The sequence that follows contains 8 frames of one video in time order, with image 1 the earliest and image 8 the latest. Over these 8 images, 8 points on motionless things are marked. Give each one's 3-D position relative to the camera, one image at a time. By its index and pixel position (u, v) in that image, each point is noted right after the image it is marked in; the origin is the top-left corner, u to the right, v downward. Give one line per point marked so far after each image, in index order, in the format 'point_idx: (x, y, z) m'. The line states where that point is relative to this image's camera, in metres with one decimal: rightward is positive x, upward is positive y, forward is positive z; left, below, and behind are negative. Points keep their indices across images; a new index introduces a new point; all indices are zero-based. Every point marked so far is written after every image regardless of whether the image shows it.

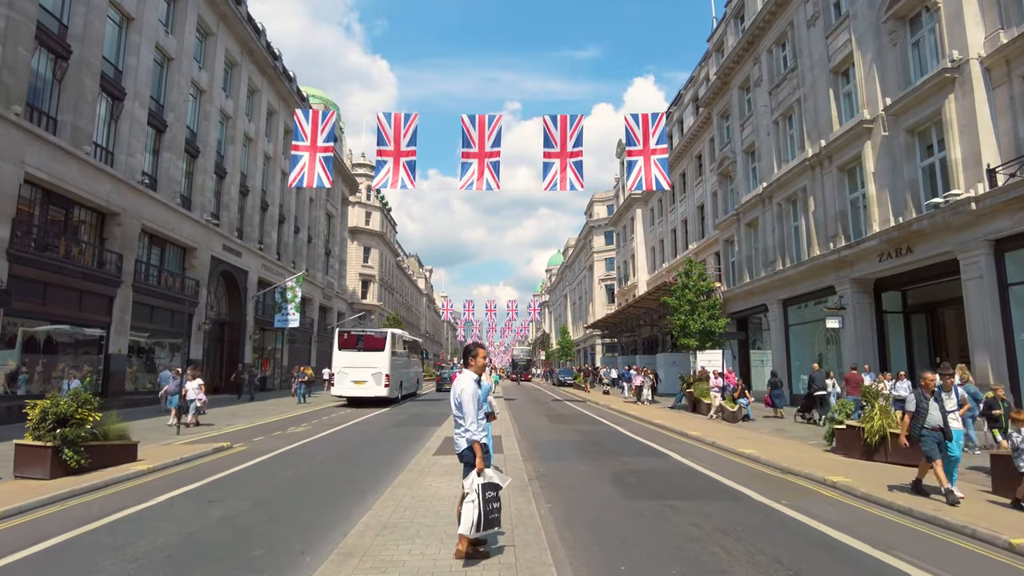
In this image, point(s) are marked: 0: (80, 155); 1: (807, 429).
0: (-11.7, +3.6, +19.8) m
1: (+6.7, -3.2, +16.7) m
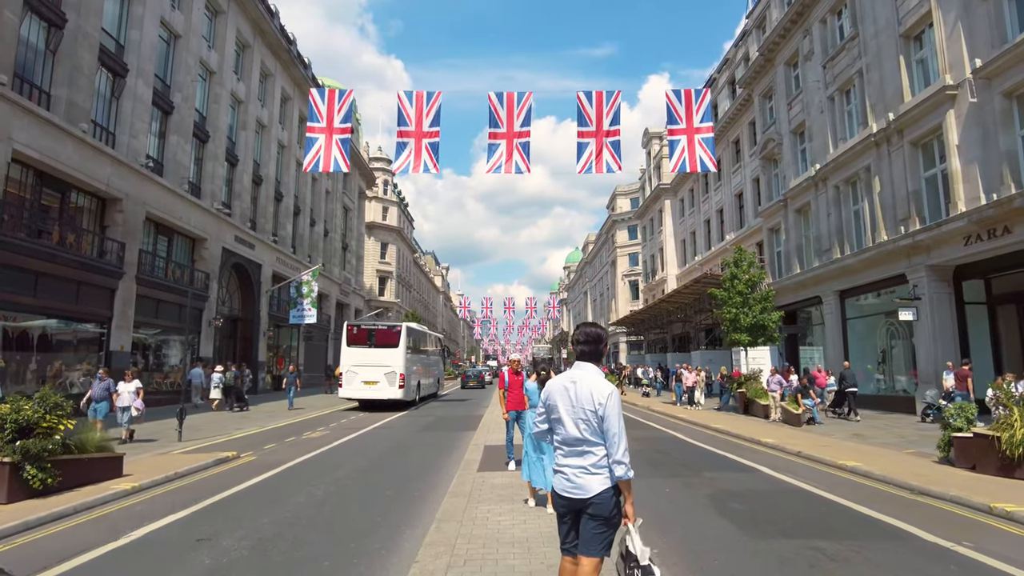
0: (-10.8, +3.8, +18.1) m
1: (+7.6, -2.9, +14.7) m
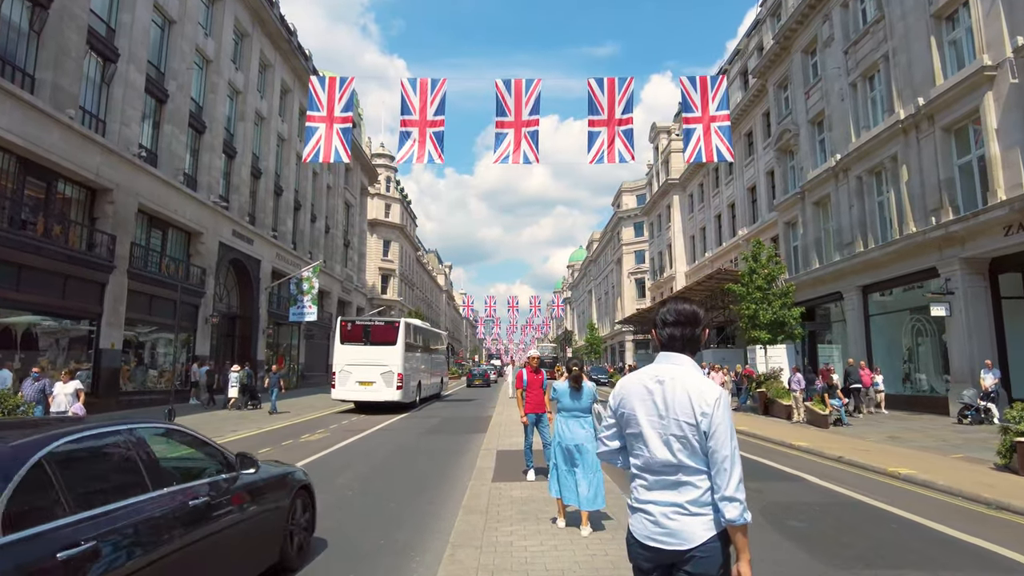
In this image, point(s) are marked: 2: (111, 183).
0: (-10.5, +4.0, +17.2) m
1: (+7.8, -2.8, +13.7) m
2: (-10.7, +2.8, +19.6) m
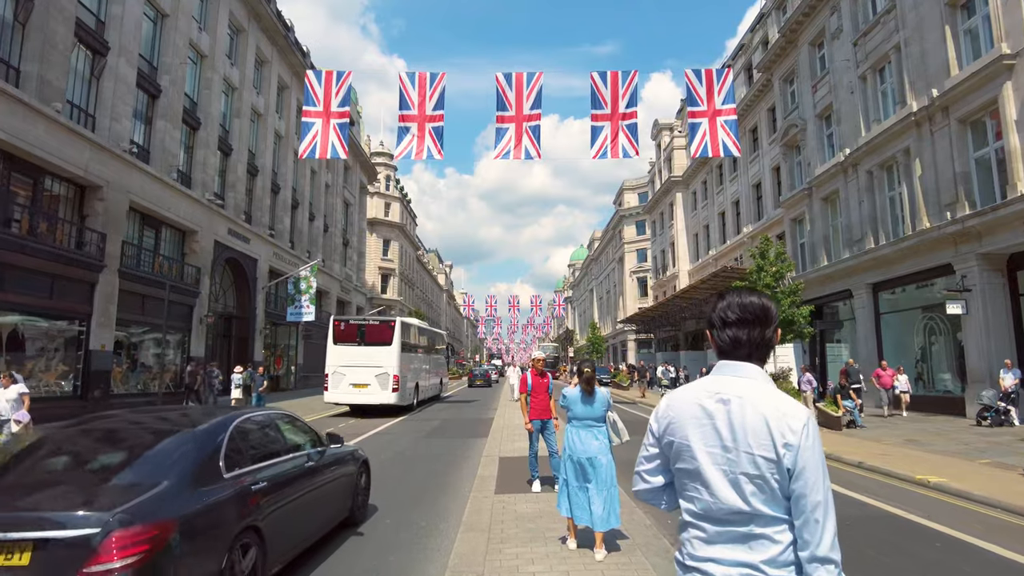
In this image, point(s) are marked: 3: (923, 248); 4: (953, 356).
0: (-10.5, +4.0, +16.6) m
1: (+7.9, -2.7, +13.1) m
2: (-10.7, +2.8, +19.1) m
3: (+10.4, +1.0, +18.6) m
4: (+11.0, -1.7, +18.2) m
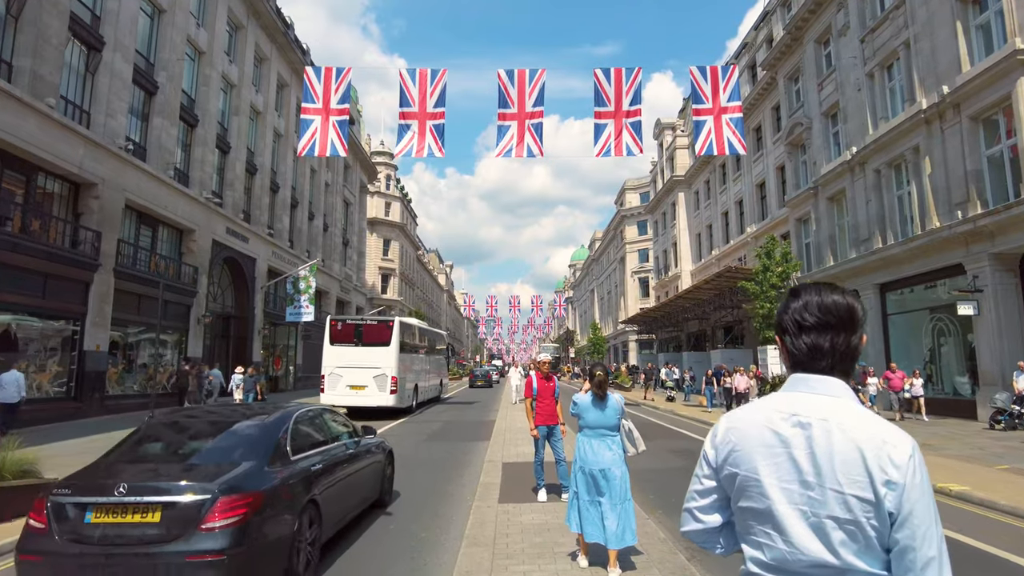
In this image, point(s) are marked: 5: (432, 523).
0: (-10.5, +4.0, +16.3) m
1: (+7.9, -2.7, +12.8) m
2: (-10.6, +2.8, +18.8) m
3: (+10.5, +1.0, +18.2) m
4: (+11.0, -1.7, +17.9) m
5: (-0.7, -2.1, +6.7) m
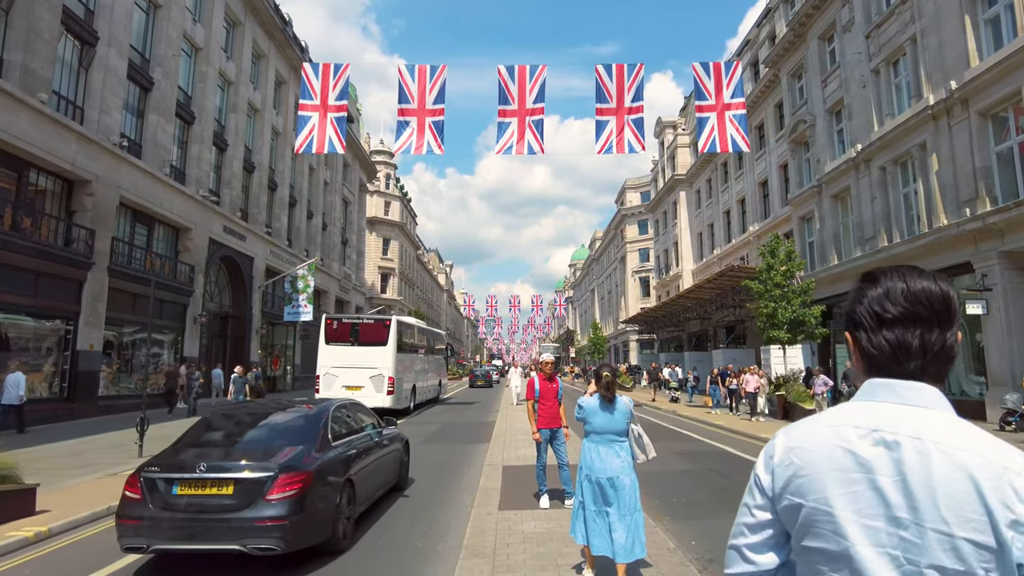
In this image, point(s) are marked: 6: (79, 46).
0: (-10.4, +4.0, +16.0) m
1: (+7.9, -2.7, +12.5) m
2: (-10.6, +2.9, +18.5) m
3: (+10.5, +1.0, +17.9) m
4: (+11.0, -1.7, +17.6) m
5: (-0.7, -2.1, +6.4) m
6: (-10.9, +6.1, +18.5) m
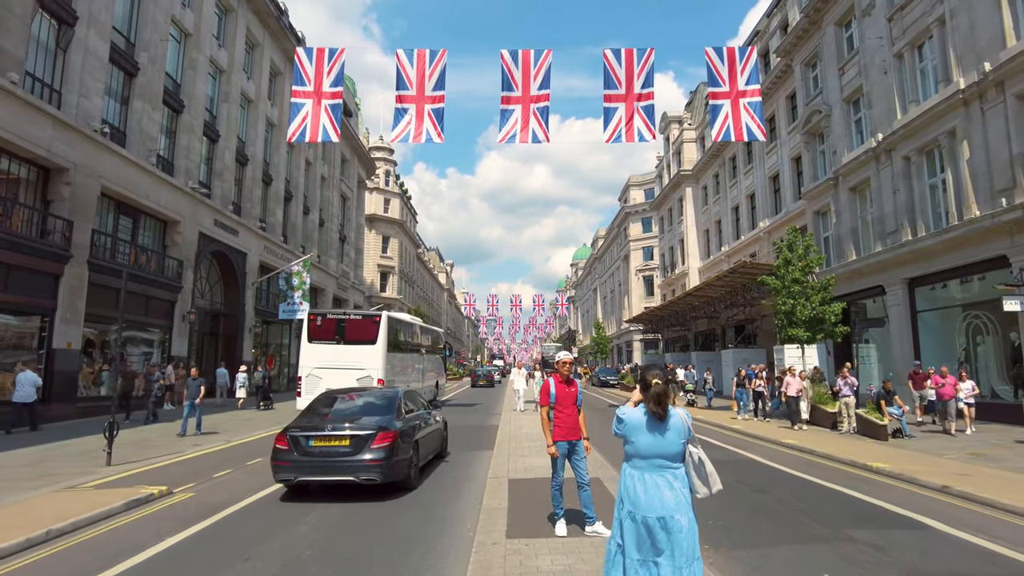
0: (-10.3, +4.1, +14.9) m
1: (+8.0, -2.6, +11.4) m
2: (-10.5, +3.0, +17.4) m
3: (+10.6, +1.1, +16.8) m
4: (+11.1, -1.6, +16.5) m
5: (-0.6, -2.0, +5.3) m
6: (-10.8, +6.2, +17.4) m
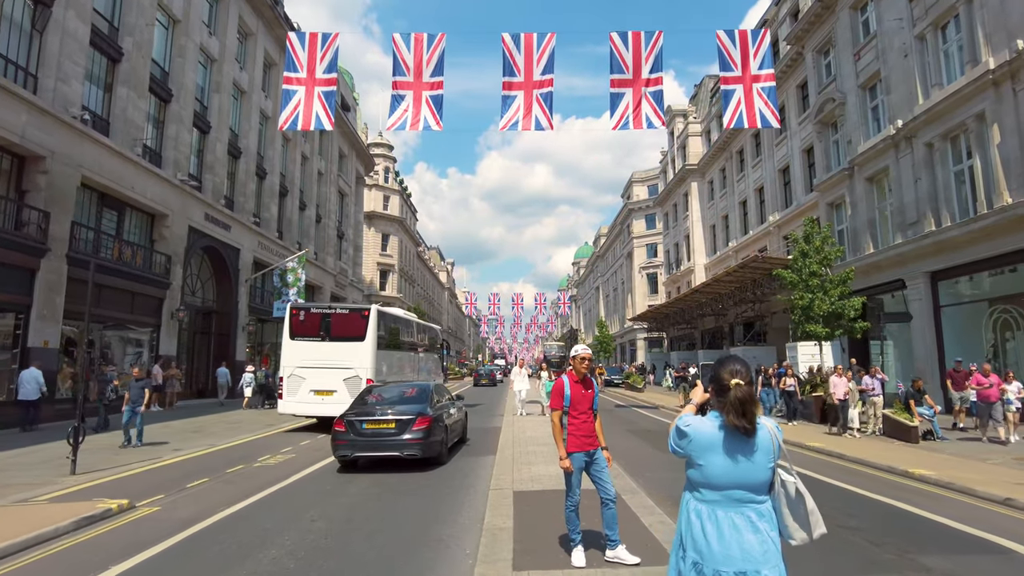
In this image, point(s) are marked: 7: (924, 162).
0: (-10.3, +4.2, +14.0) m
1: (+8.1, -2.5, +10.4) m
2: (-10.5, +3.1, +16.4) m
3: (+10.6, +1.3, +15.9) m
4: (+11.2, -1.4, +15.5) m
5: (-0.6, -1.9, +4.4) m
6: (-10.8, +6.3, +16.4) m
7: (+10.8, +3.3, +19.3) m
